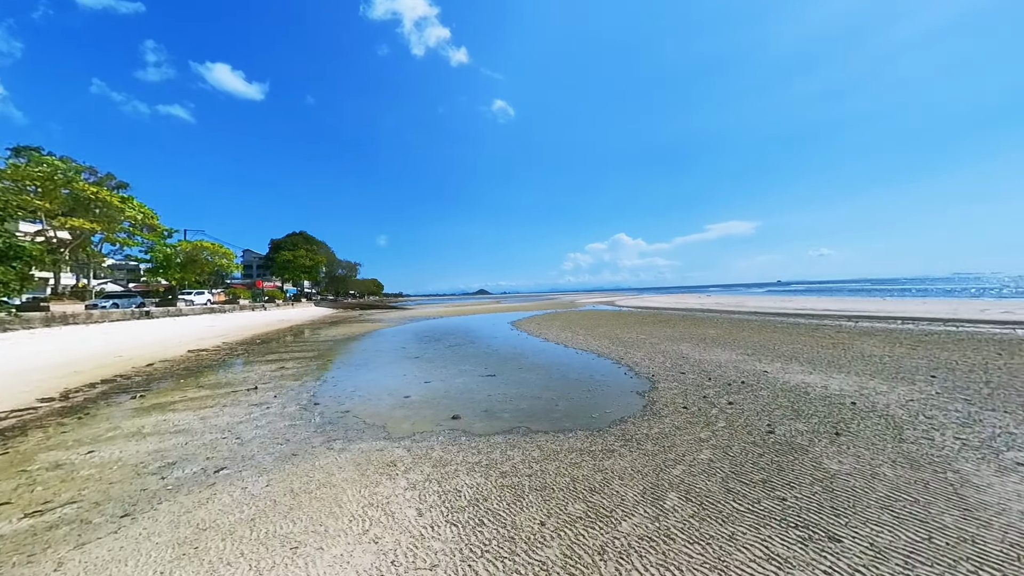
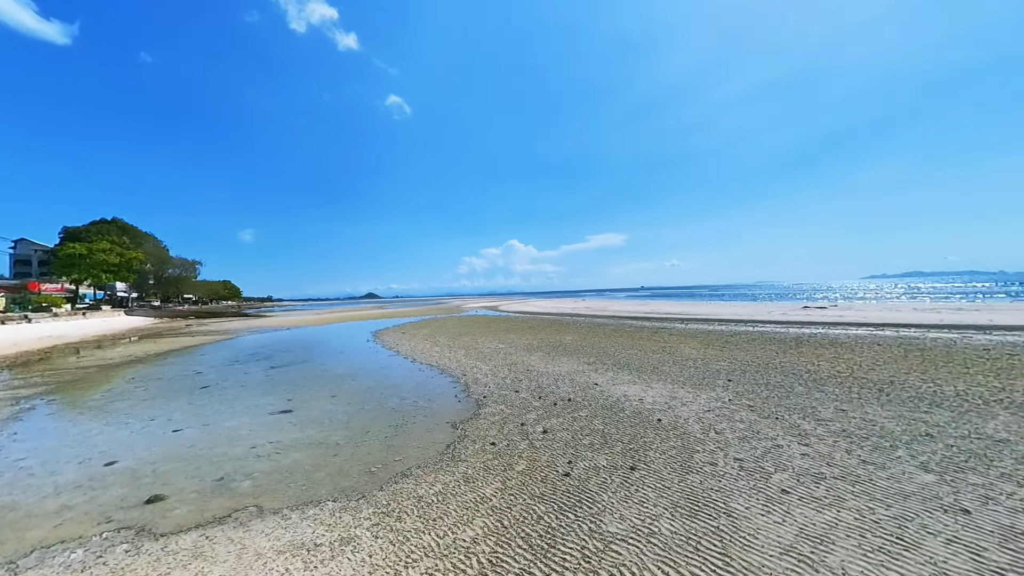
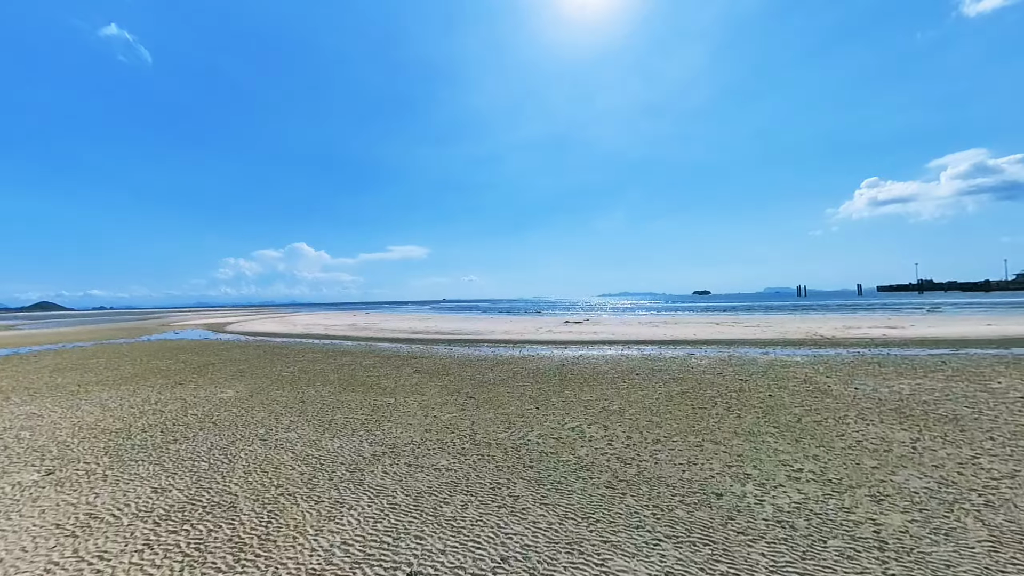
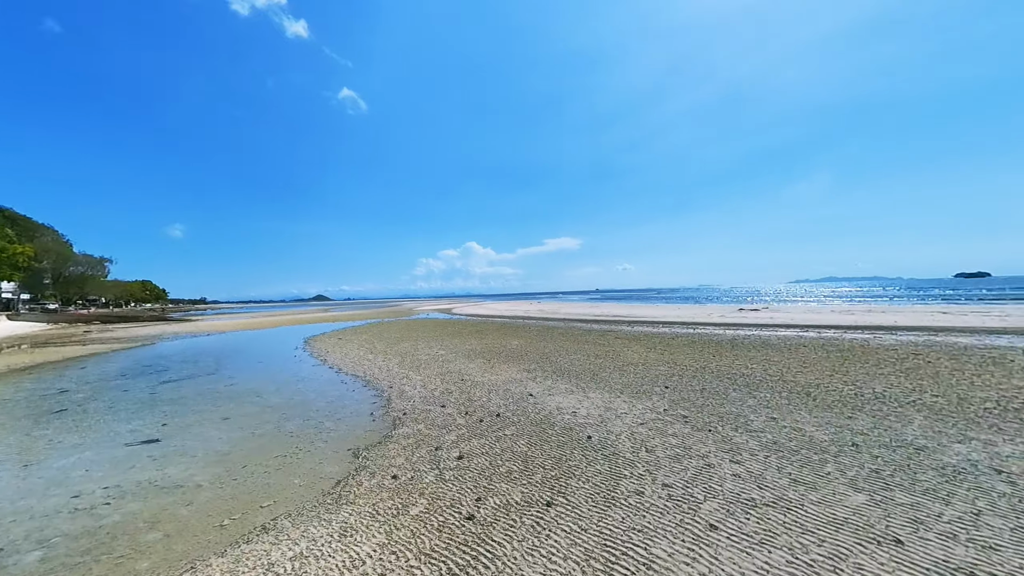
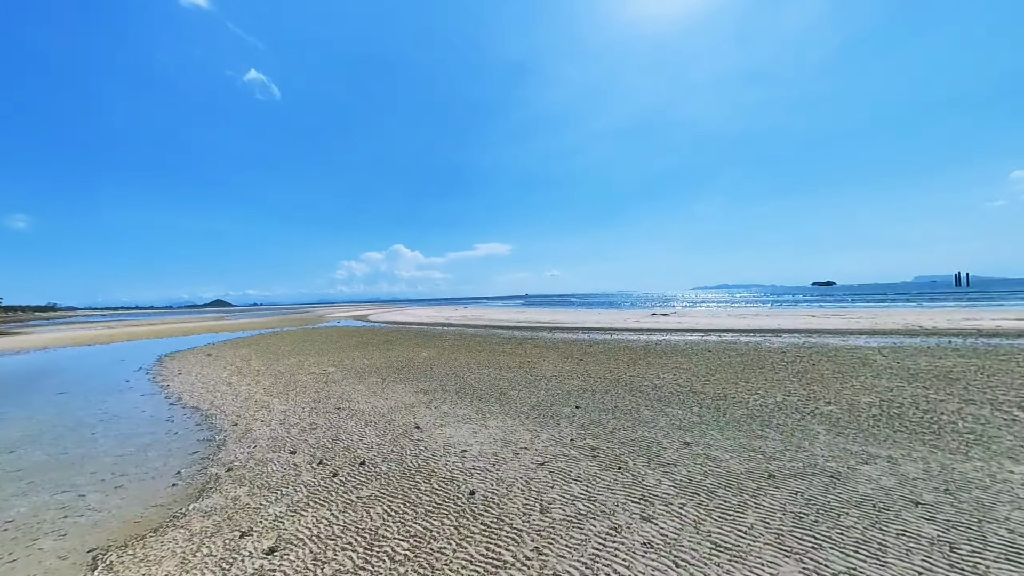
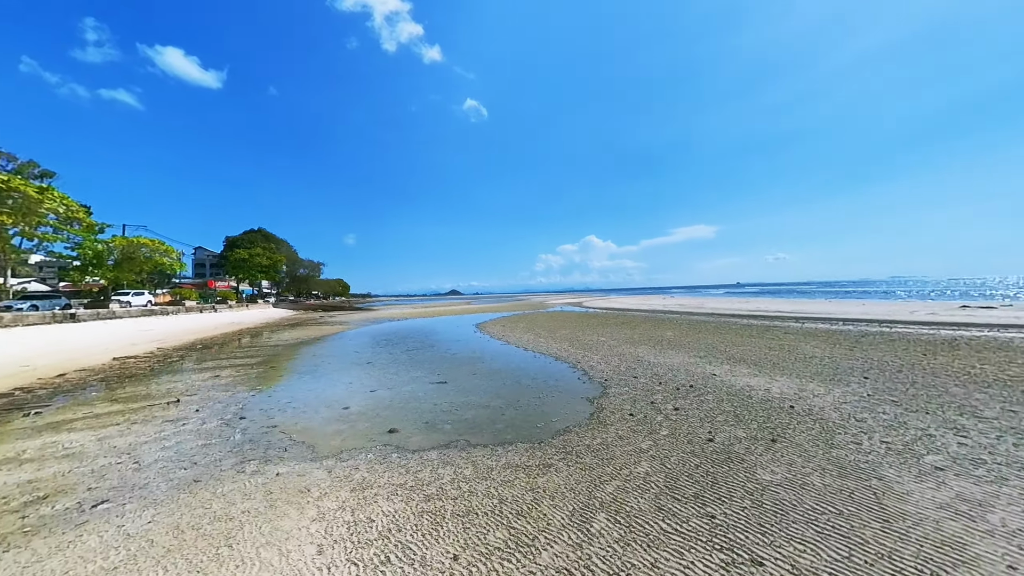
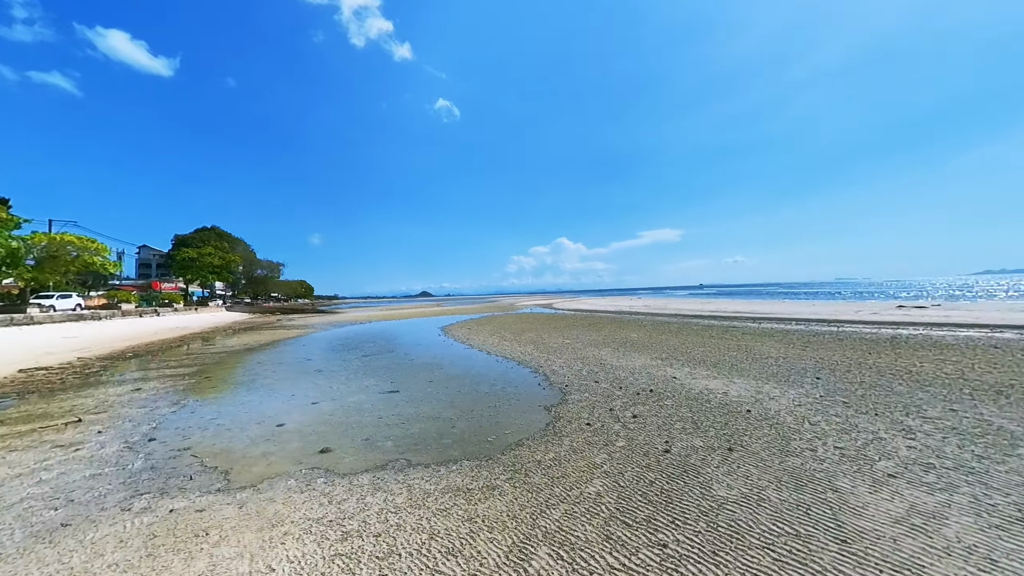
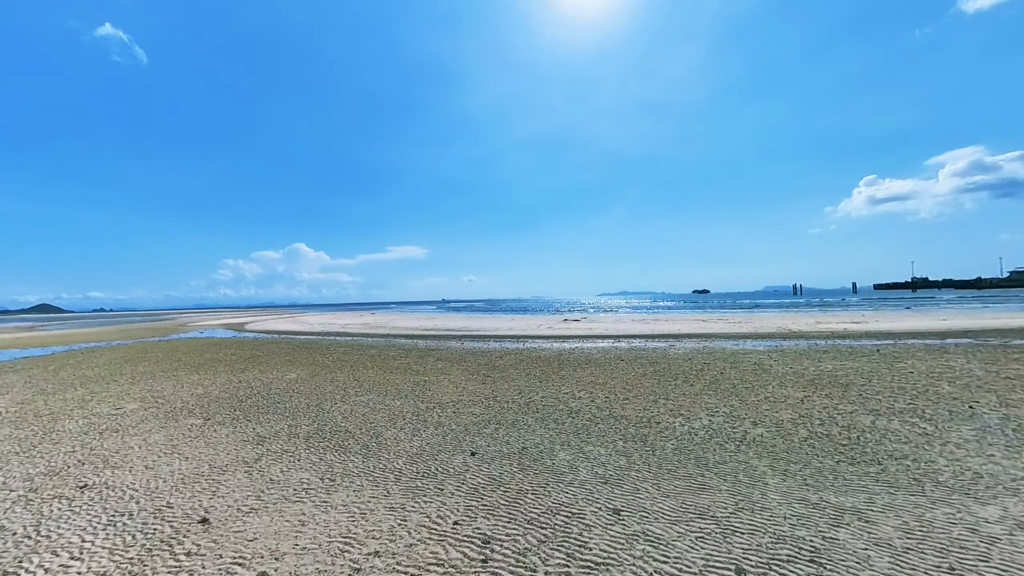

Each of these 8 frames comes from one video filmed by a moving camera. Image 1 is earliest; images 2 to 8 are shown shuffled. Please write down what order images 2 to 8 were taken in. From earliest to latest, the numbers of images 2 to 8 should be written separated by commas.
6, 7, 2, 4, 5, 8, 3
